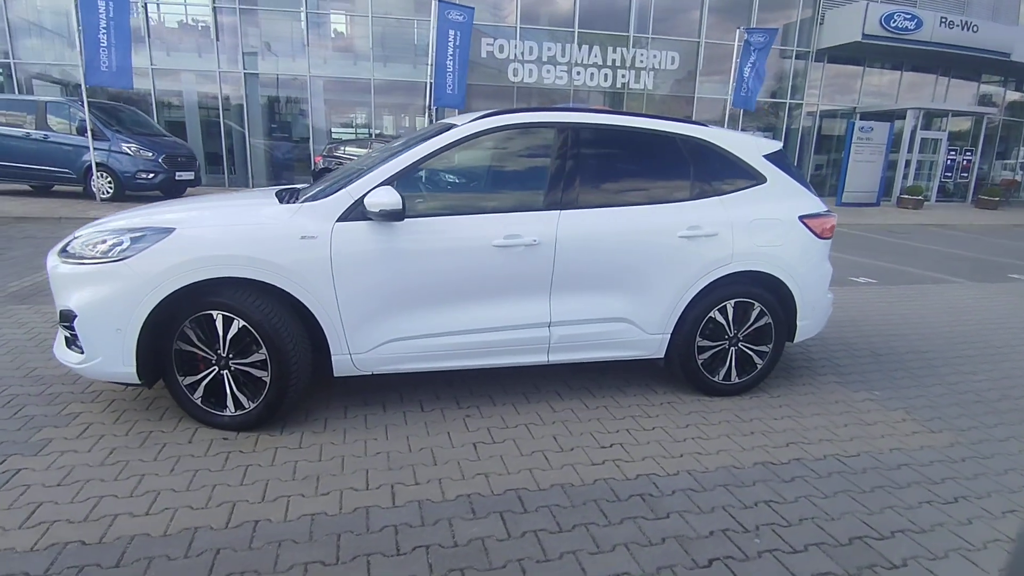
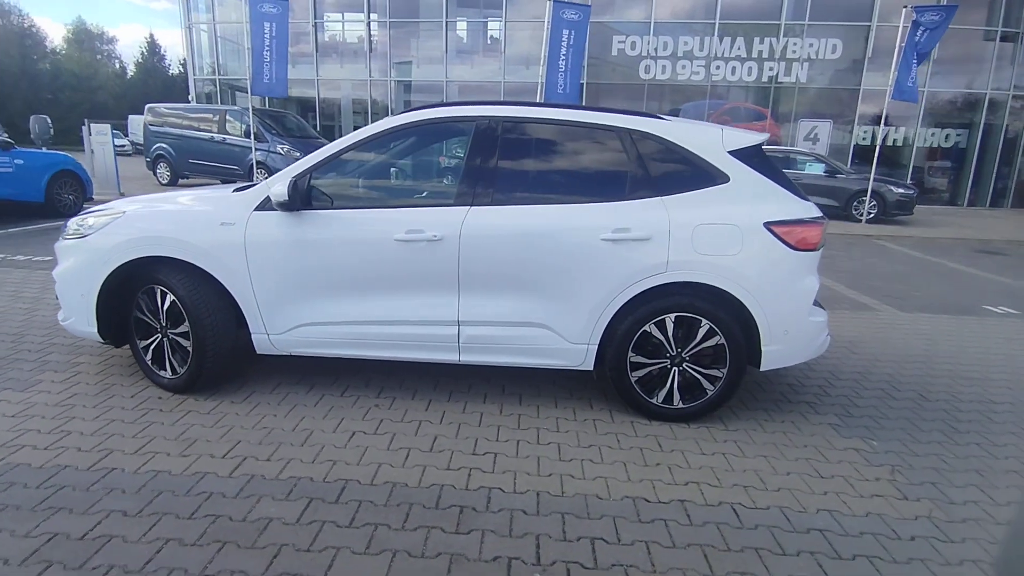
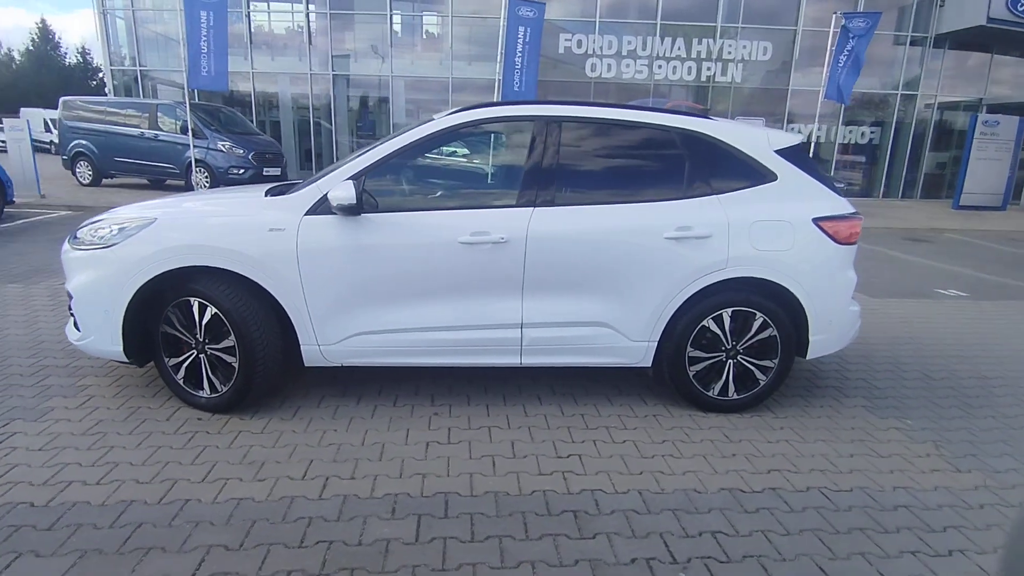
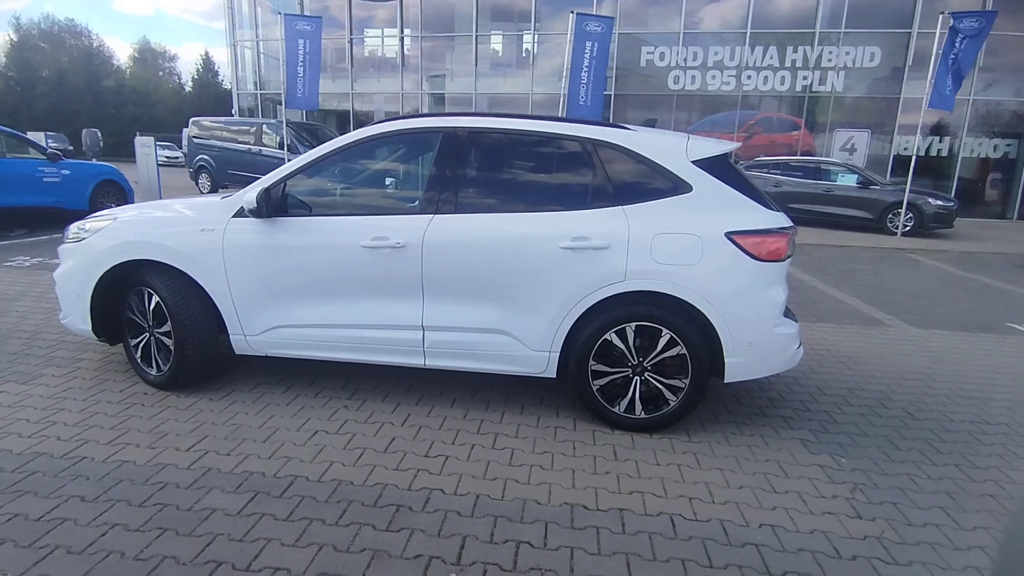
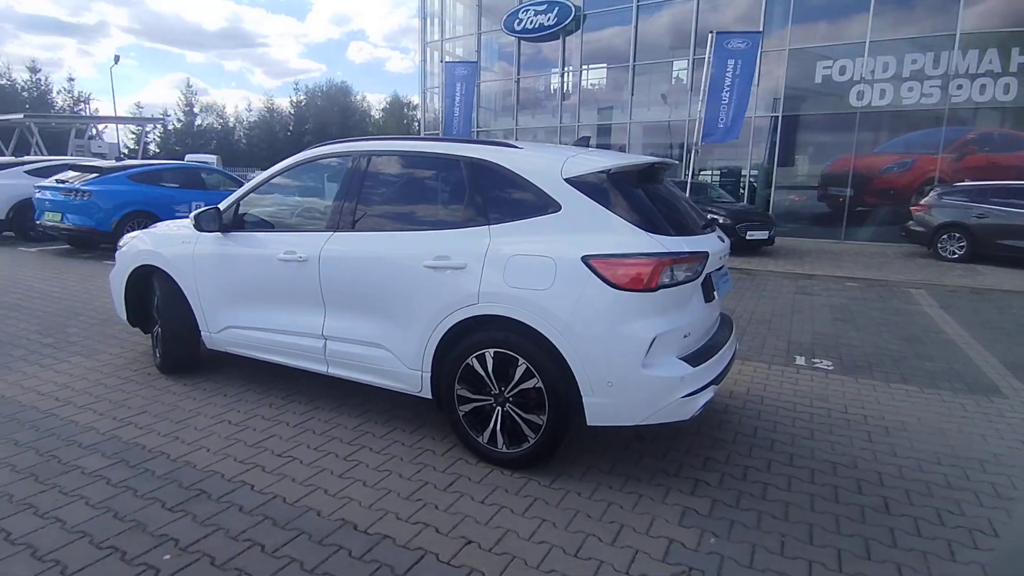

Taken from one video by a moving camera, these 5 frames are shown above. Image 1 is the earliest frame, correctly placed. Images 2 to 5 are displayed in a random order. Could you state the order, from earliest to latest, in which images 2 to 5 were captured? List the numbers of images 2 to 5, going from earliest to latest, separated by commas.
3, 2, 4, 5
